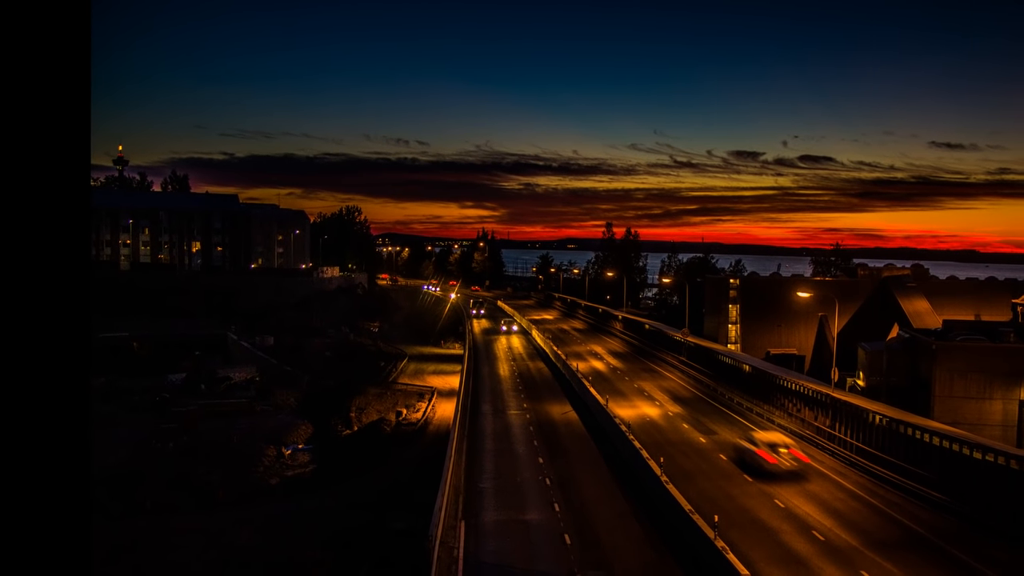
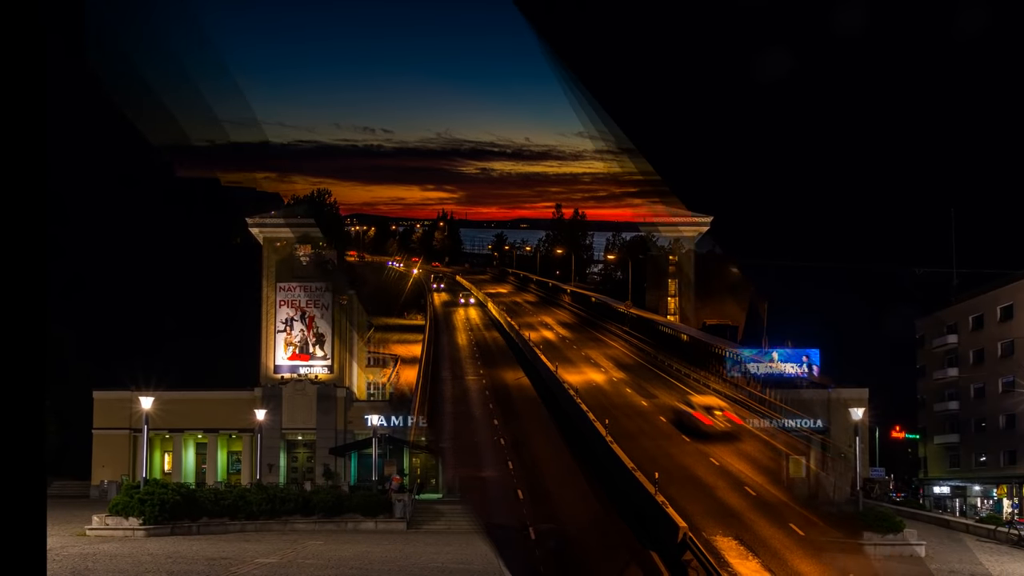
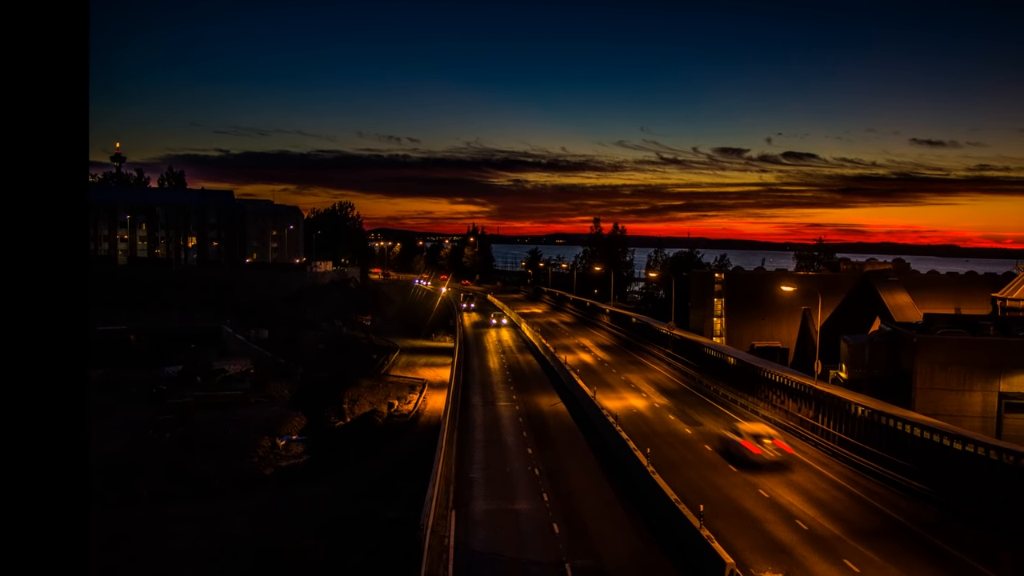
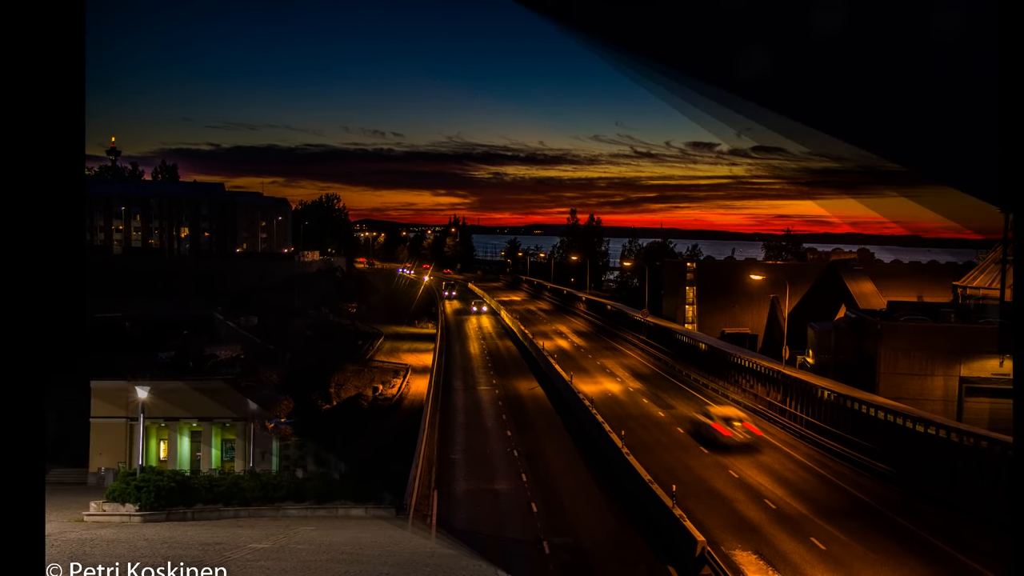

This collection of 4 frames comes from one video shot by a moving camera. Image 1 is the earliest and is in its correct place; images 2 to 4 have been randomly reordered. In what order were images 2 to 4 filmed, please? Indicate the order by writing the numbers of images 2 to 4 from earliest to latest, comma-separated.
3, 4, 2
